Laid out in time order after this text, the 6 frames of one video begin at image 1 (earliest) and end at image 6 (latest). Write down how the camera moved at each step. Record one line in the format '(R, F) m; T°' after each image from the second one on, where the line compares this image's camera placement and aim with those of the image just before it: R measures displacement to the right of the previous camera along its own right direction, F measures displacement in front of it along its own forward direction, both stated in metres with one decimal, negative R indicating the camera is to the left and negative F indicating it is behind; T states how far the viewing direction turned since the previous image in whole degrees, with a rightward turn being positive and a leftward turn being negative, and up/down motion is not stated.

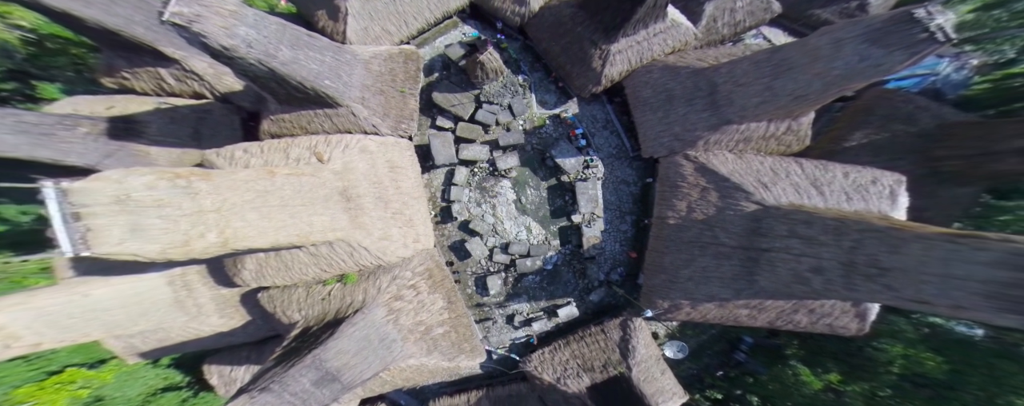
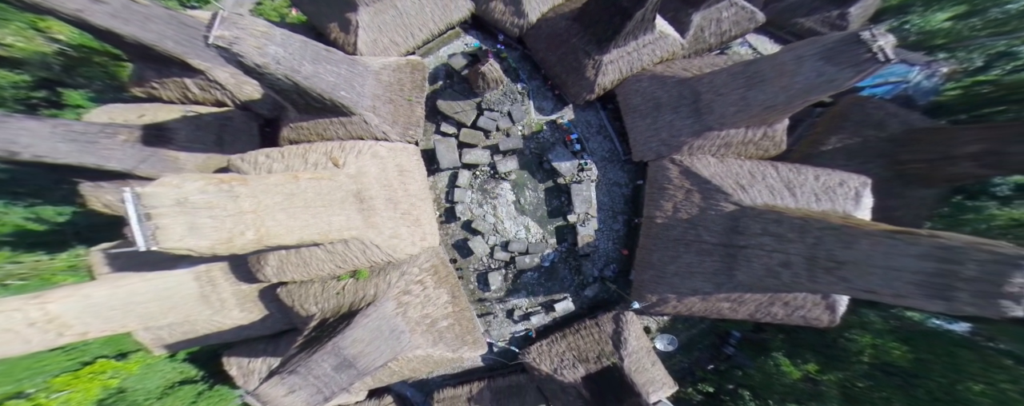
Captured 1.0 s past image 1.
(+0.1, -0.4) m; -1°
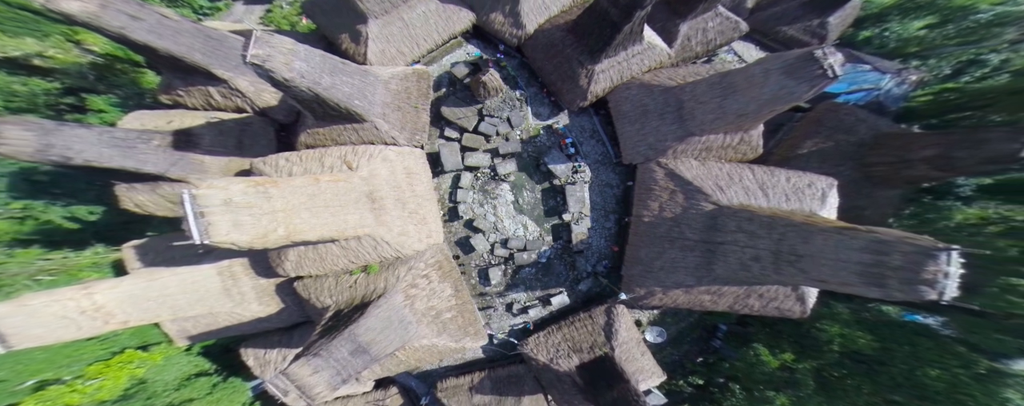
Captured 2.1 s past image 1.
(+0.1, -0.5) m; -1°
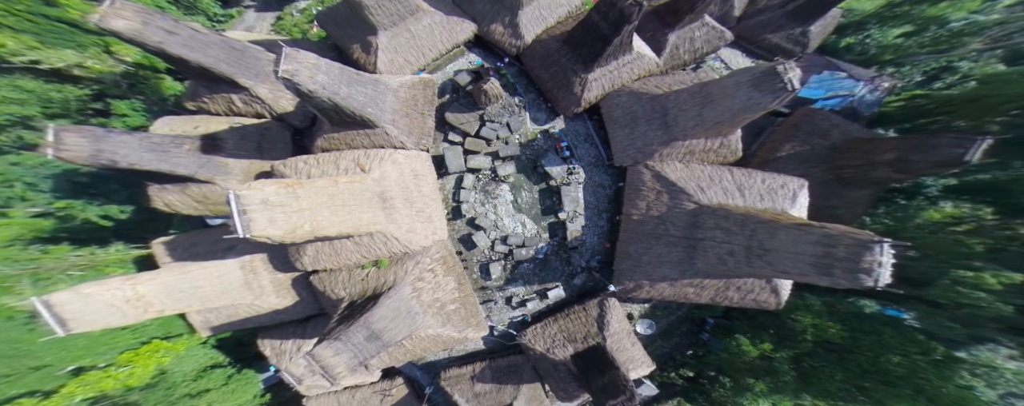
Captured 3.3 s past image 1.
(+0.1, -0.5) m; -1°
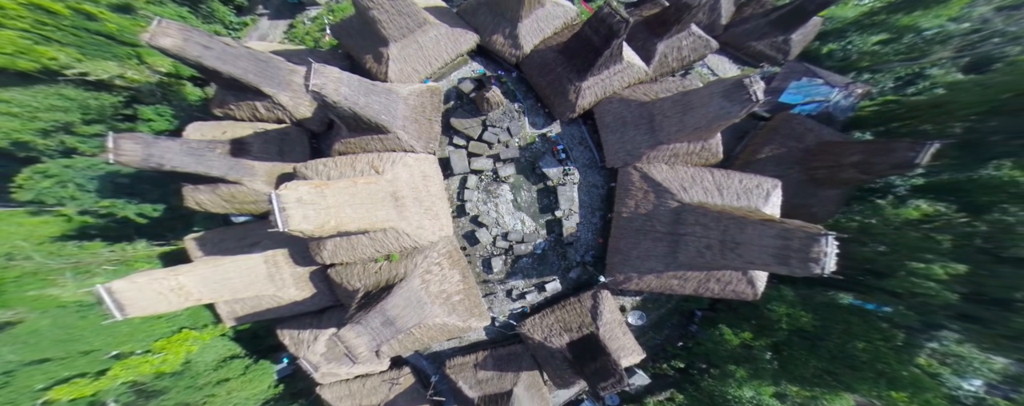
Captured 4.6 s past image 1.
(+0.1, -0.6) m; -1°
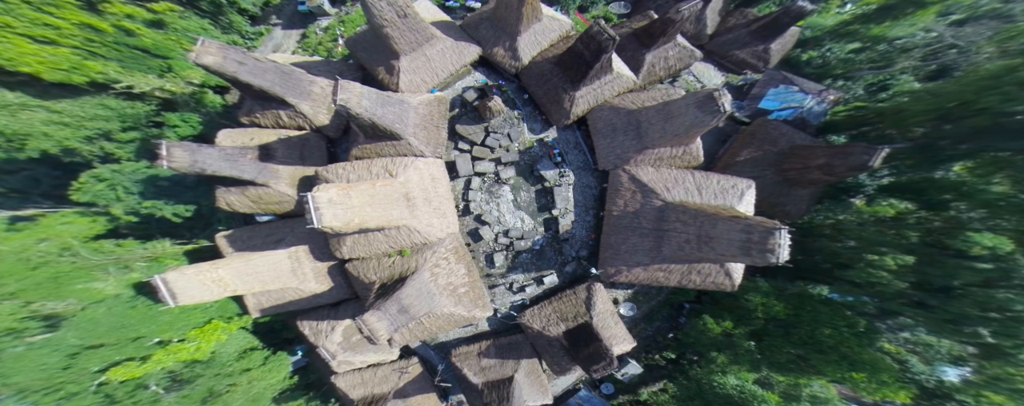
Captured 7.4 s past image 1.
(+0.2, -0.7) m; -1°
